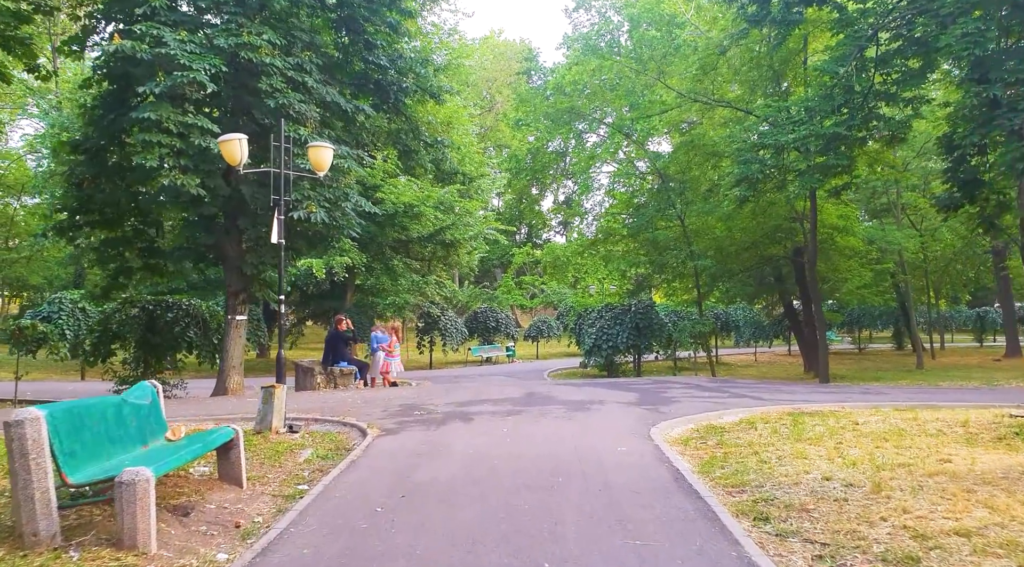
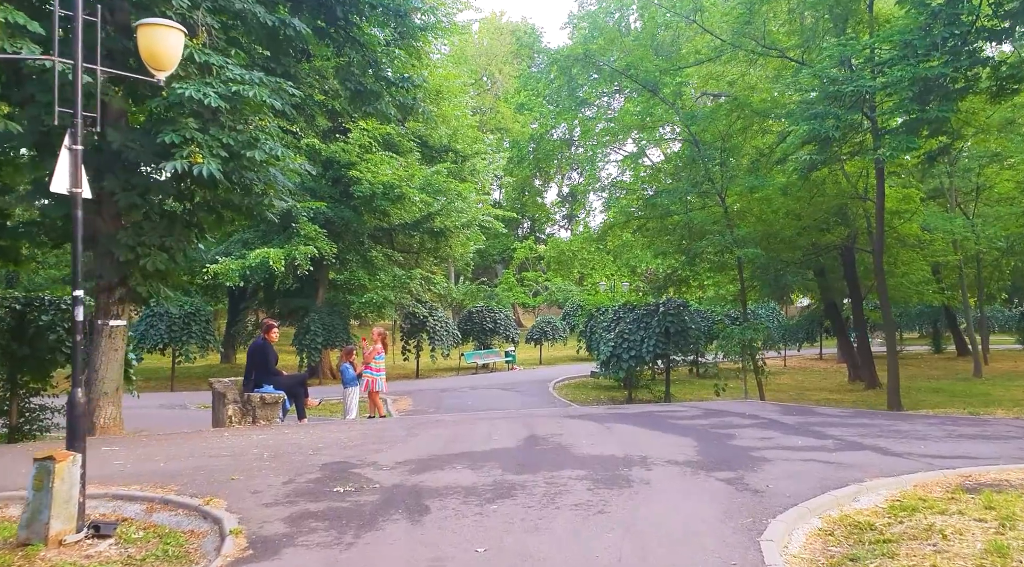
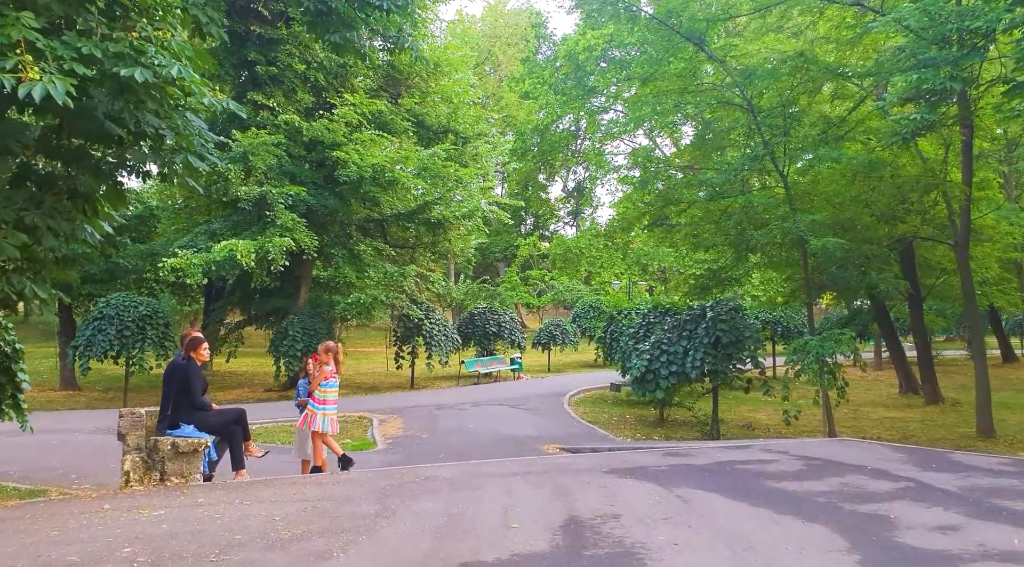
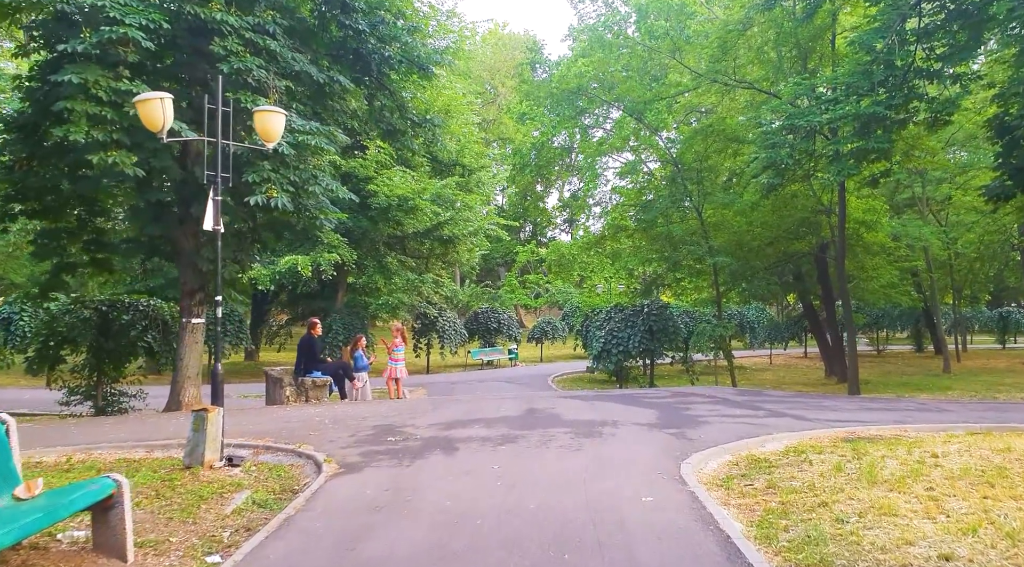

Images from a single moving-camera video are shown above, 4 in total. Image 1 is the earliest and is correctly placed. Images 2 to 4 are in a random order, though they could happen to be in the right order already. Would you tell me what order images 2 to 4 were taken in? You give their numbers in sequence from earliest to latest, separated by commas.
4, 2, 3
